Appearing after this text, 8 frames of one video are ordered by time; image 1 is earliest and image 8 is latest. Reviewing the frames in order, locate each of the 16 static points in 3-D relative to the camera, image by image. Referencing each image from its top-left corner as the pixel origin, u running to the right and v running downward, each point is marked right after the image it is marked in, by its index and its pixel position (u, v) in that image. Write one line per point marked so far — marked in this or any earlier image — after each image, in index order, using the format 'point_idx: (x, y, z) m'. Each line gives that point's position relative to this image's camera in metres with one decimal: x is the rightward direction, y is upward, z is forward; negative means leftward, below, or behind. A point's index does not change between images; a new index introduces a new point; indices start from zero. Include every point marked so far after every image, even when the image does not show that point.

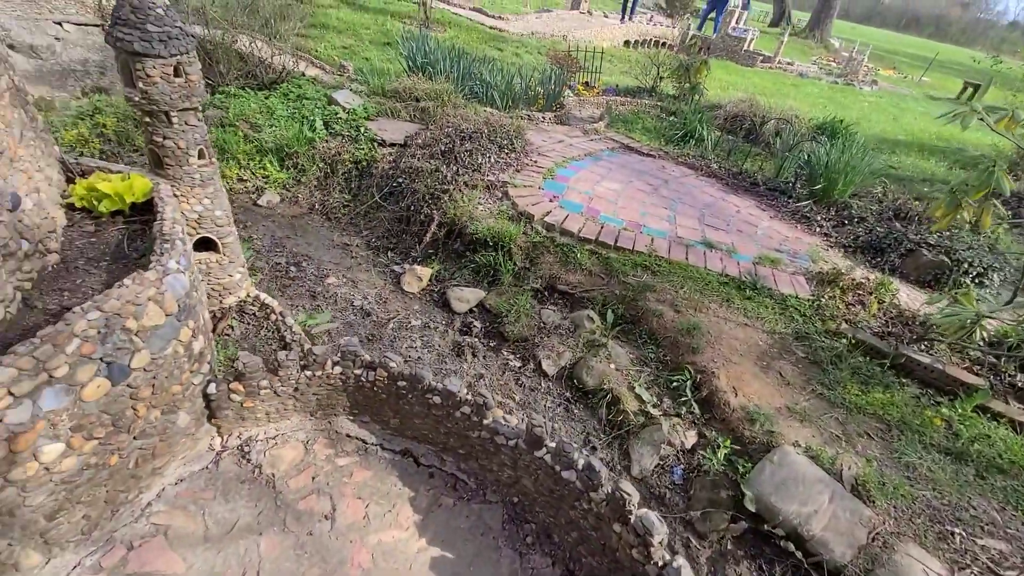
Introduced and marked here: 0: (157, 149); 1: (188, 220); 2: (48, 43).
0: (-5.2, +2.1, +7.1) m
1: (-5.0, +1.1, +7.4) m
2: (-15.9, +8.6, +16.5) m
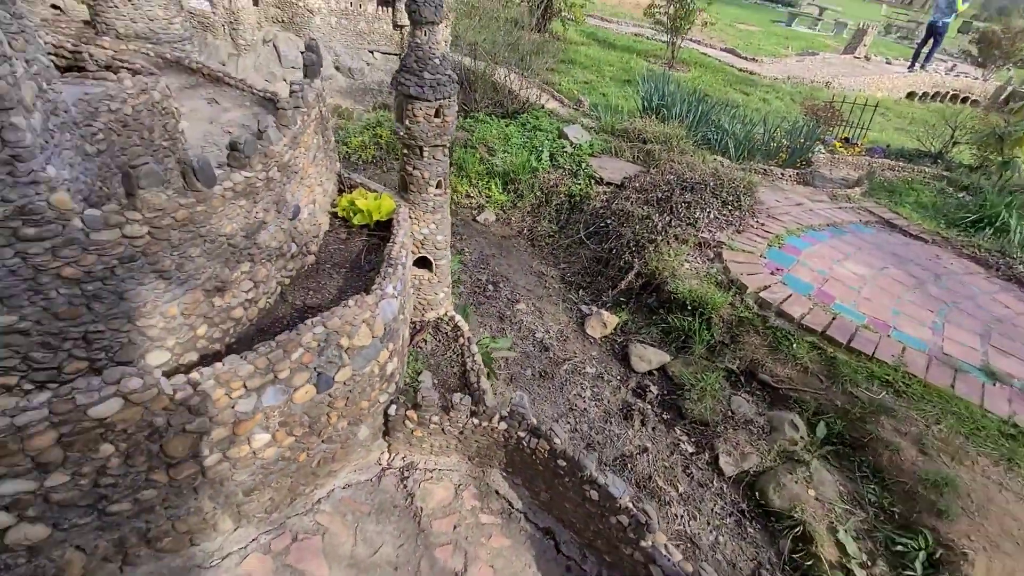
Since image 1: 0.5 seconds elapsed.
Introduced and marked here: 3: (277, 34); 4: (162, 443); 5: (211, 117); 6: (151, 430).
0: (-1.7, +1.9, +8.0) m
1: (-1.7, +0.8, +8.2) m
2: (-6.5, +9.7, +20.8) m
3: (-9.3, +10.4, +19.1) m
4: (-2.9, -1.3, +4.0) m
5: (-5.6, +3.2, +9.0) m
6: (-2.9, -1.1, +3.9) m
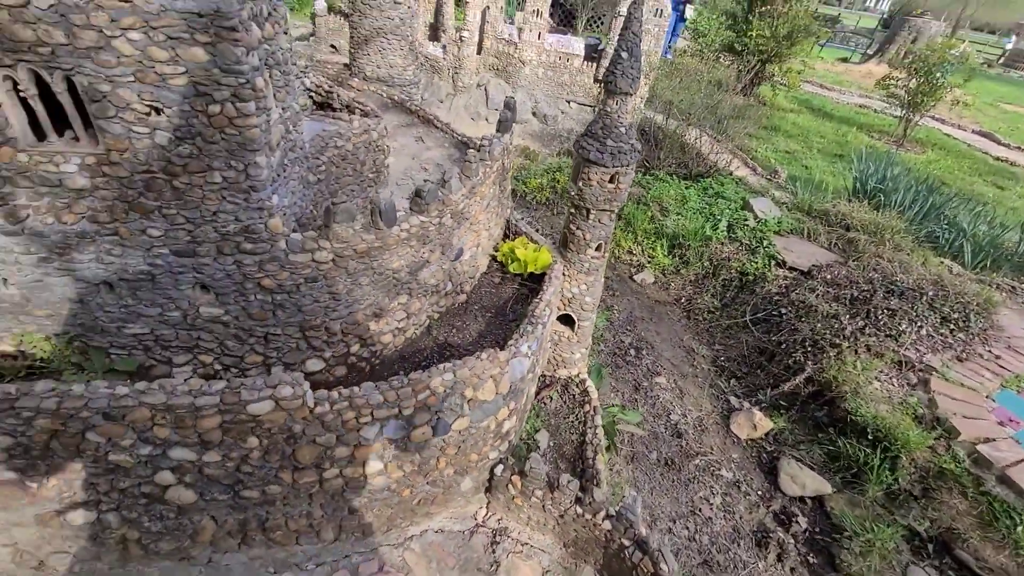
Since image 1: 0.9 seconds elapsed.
0: (+0.9, +0.9, +8.0) m
1: (+0.8, -0.1, +8.2) m
2: (+1.9, +8.0, +22.0) m
3: (-1.0, +9.5, +21.3) m
4: (-2.0, -1.5, +4.4) m
5: (-2.0, +2.8, +10.2) m
6: (-2.0, -1.3, +4.4) m
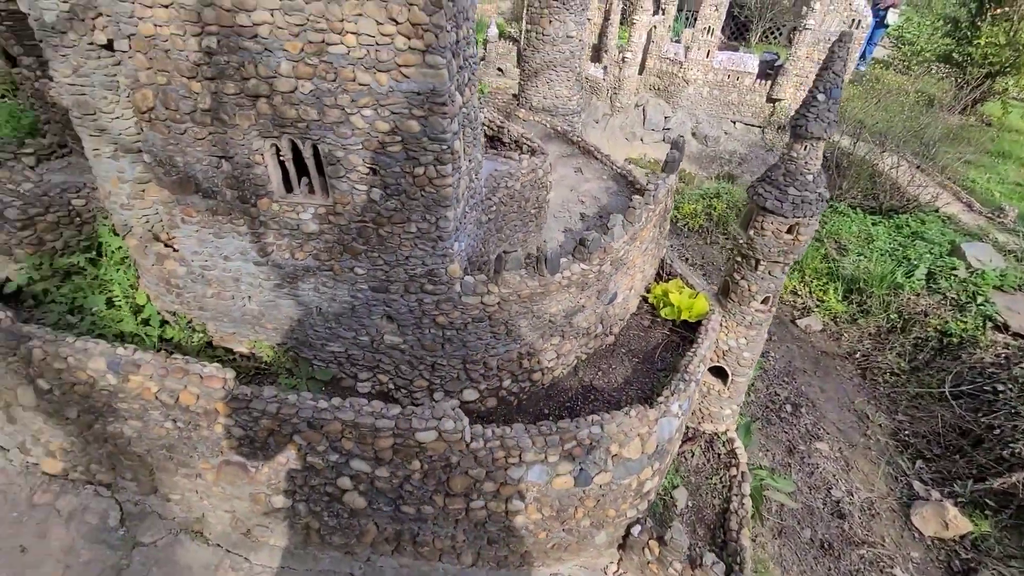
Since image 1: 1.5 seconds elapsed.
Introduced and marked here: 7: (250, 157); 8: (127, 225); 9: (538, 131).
0: (+3.4, +0.1, +7.5) m
1: (+3.2, -0.9, +7.7) m
2: (+8.8, +6.6, +20.8) m
3: (+6.0, +8.3, +20.9) m
4: (-0.6, -1.9, +4.8) m
5: (+1.3, +2.2, +10.4) m
6: (-0.6, -1.7, +4.7) m
7: (-2.3, +1.1, +4.3) m
8: (-4.1, +0.7, +5.2) m
9: (+0.7, +4.0, +12.4) m
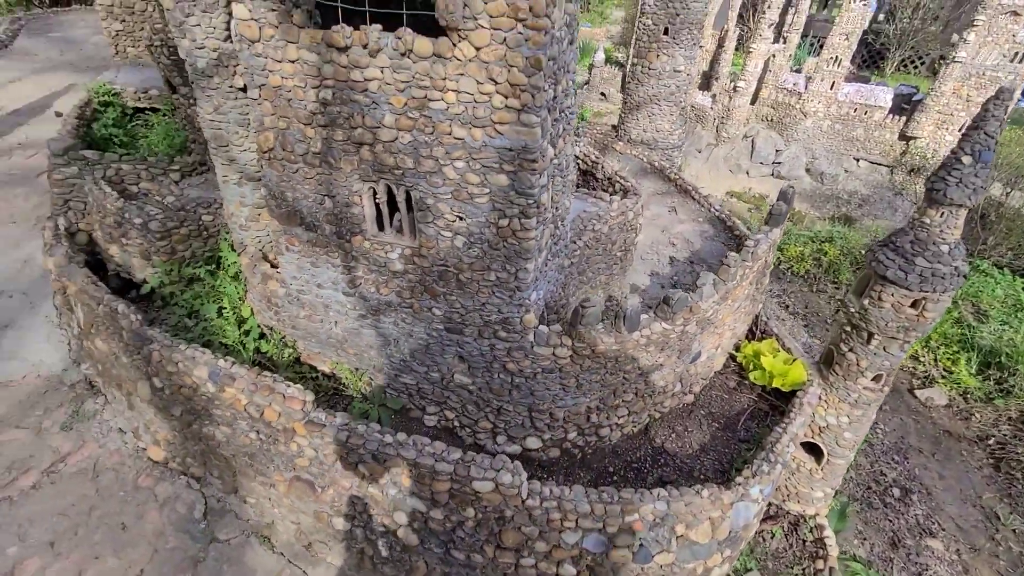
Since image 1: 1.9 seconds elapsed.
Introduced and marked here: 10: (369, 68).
0: (+4.5, -0.9, +6.7) m
1: (+4.3, -1.9, +6.9) m
2: (+12.7, +4.5, +19.0) m
3: (+10.1, +6.5, +19.7) m
4: (-0.1, -2.3, +4.7) m
5: (+3.2, +1.3, +10.0) m
6: (-0.1, -2.2, +4.6) m
7: (-1.5, +0.8, +4.5) m
8: (-3.2, +0.5, +5.7) m
9: (+3.1, +3.0, +12.1) m
10: (-1.1, +1.8, +3.9) m
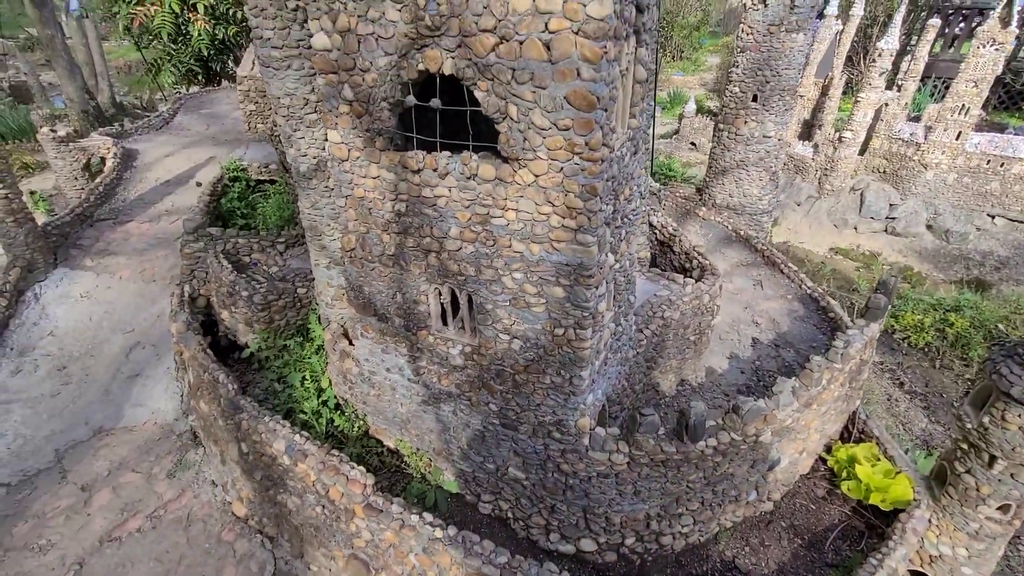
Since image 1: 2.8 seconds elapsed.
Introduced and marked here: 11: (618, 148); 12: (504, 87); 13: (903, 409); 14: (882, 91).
0: (+5.2, -2.2, +5.8) m
1: (+5.0, -3.2, +5.9) m
2: (+15.7, +1.8, +16.9) m
3: (+13.4, +3.8, +18.1) m
4: (+0.3, -3.3, +4.5) m
5: (+4.6, -0.3, +9.4) m
6: (+0.3, -3.1, +4.5) m
7: (-0.9, -0.1, +4.8) m
8: (-2.4, -0.4, +6.3) m
9: (+4.9, +1.3, +11.6) m
10: (-0.6, +0.9, +4.2) m
11: (+0.9, +1.2, +4.0) m
12: (-0.1, +1.5, +3.6) m
13: (+8.7, -2.6, +10.8) m
14: (+13.0, +6.9, +17.2) m
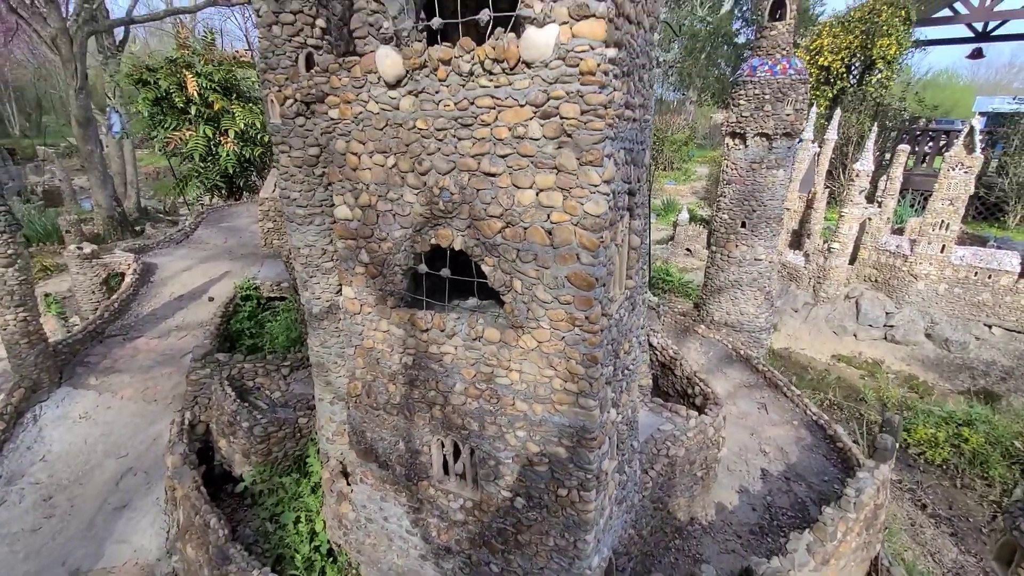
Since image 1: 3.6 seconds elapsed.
0: (+5.2, -3.9, +5.4) m
1: (+5.0, -4.9, +5.3) m
2: (+15.7, -2.2, +17.0) m
3: (+13.4, -0.4, +18.6) m
4: (+0.3, -4.7, +3.9) m
5: (+4.6, -2.7, +9.3) m
6: (+0.3, -4.5, +3.9) m
7: (-0.9, -1.6, +4.8) m
8: (-2.4, -2.2, +6.2) m
9: (+5.0, -1.5, +11.7) m
10: (-0.6, -0.5, +4.4) m
11: (+0.9, -0.2, +4.3) m
12: (0.0, +0.2, +3.9) m
13: (+8.7, -5.3, +10.2) m
14: (+13.1, +2.8, +18.2) m
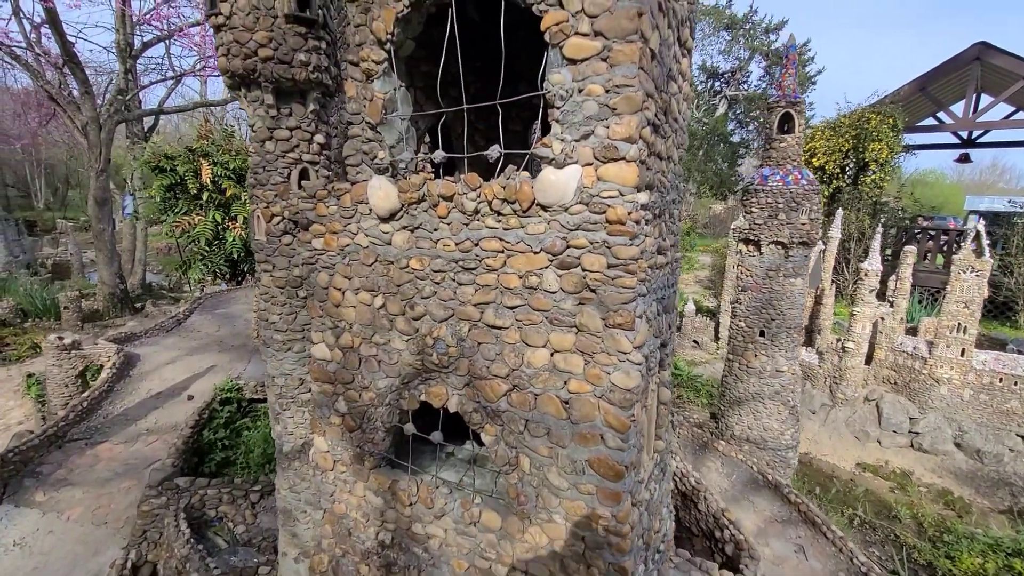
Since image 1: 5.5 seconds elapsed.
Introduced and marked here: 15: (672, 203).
0: (+5.2, -5.4, +3.9) m
1: (+4.9, -6.4, +3.7) m
2: (+15.7, -5.8, +15.5) m
3: (+13.5, -4.2, +17.4) m
4: (+0.2, -5.8, +2.4) m
5: (+4.6, -4.8, +8.0) m
6: (+0.2, -5.6, +2.4) m
7: (-0.9, -2.8, +3.8) m
8: (-2.4, -3.6, +5.0) m
9: (+5.0, -4.1, +10.5) m
10: (-0.6, -1.7, +3.5) m
11: (+0.9, -1.4, +3.4) m
12: (0.0, -0.9, +3.1) m
13: (+8.7, -7.6, +8.4) m
14: (+13.3, -1.0, +17.6) m
15: (+1.1, +0.6, +3.3) m
